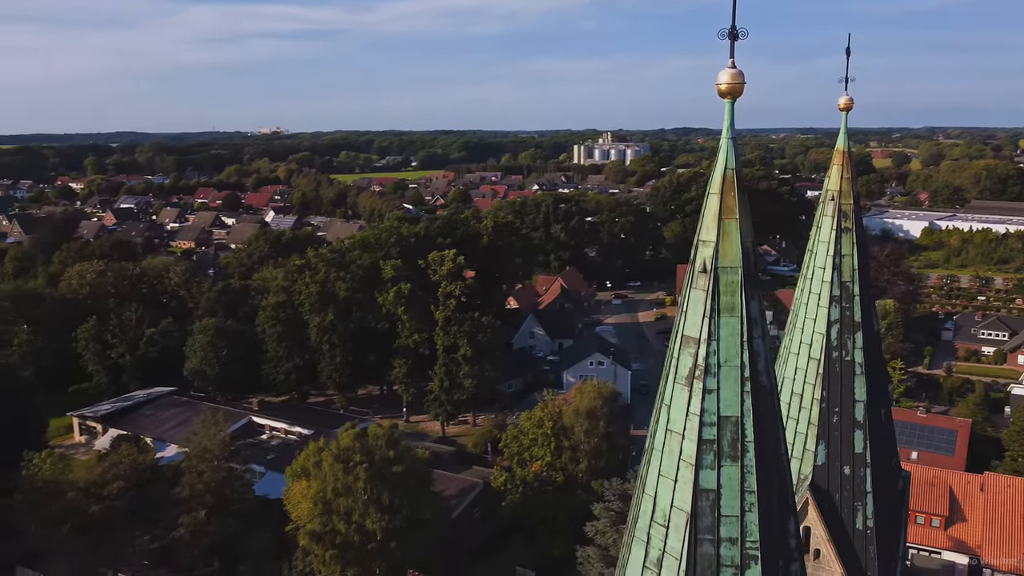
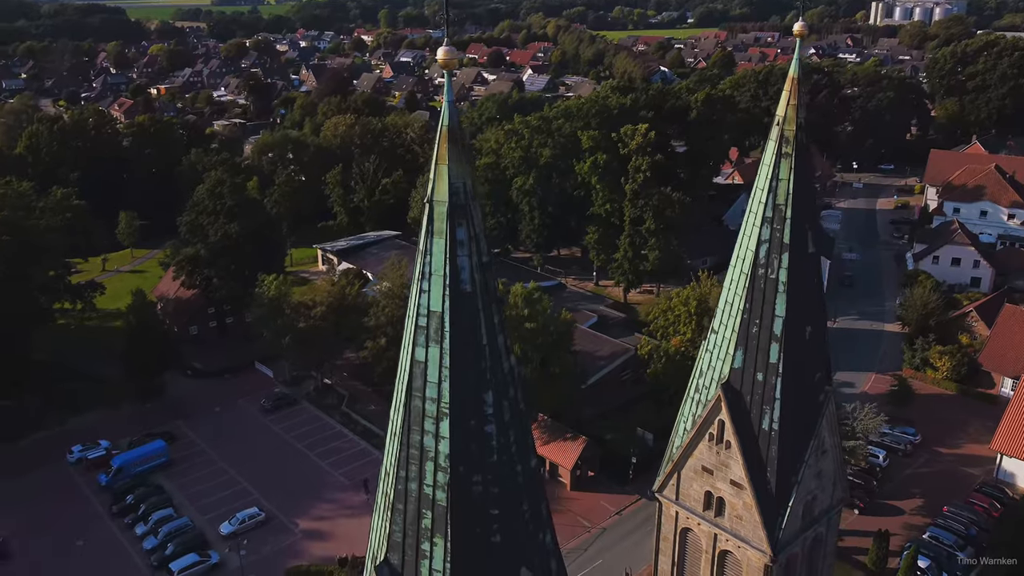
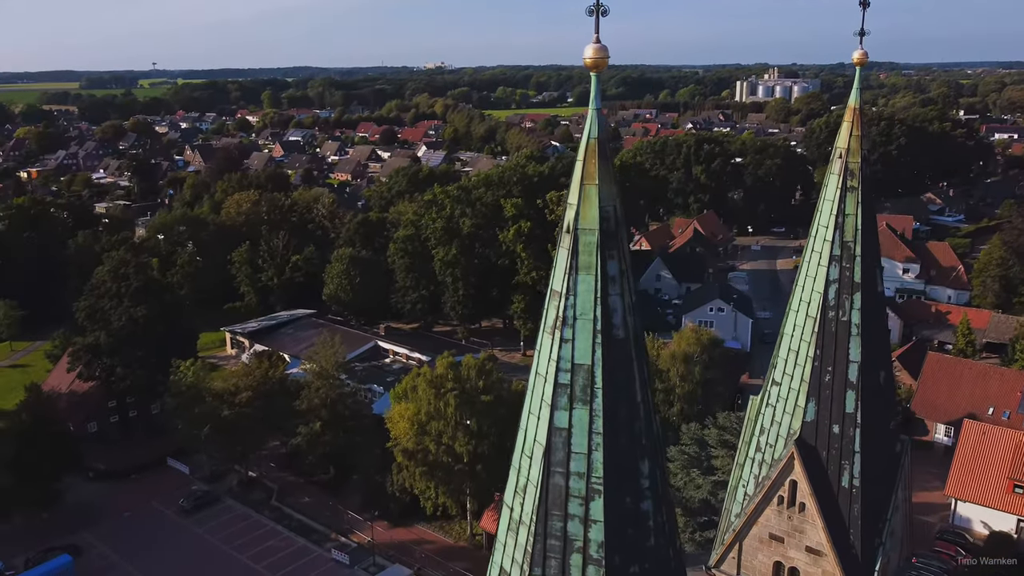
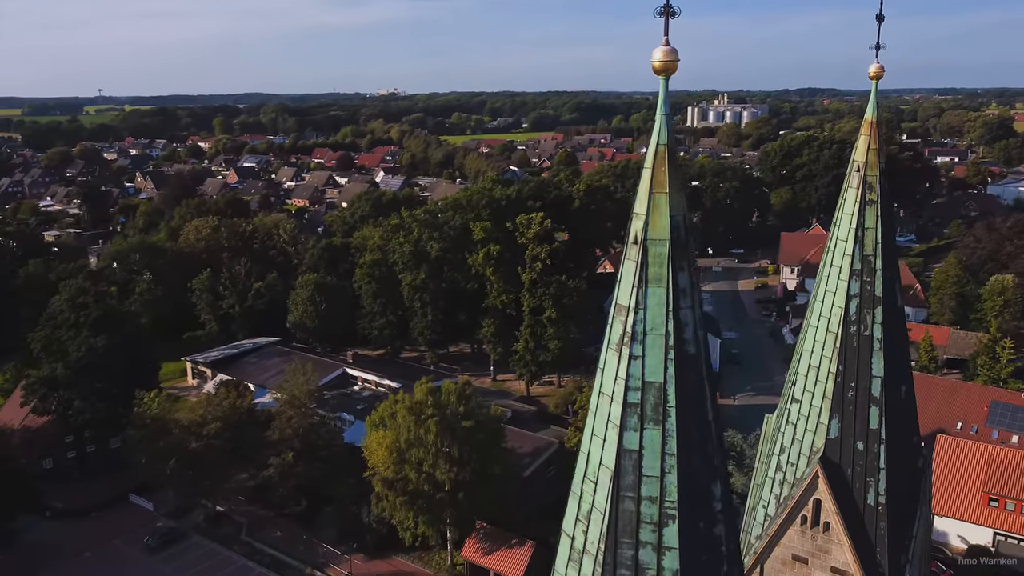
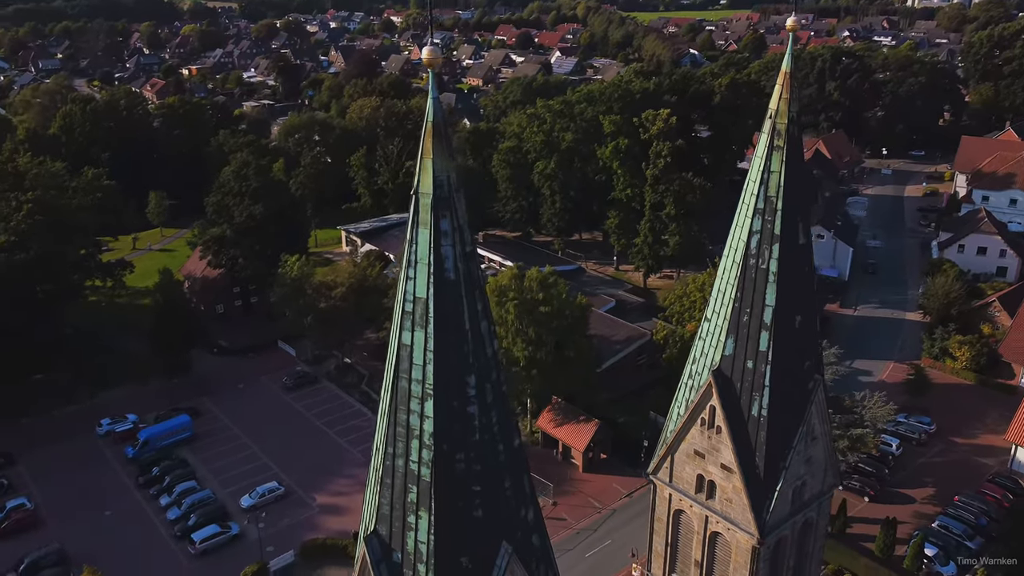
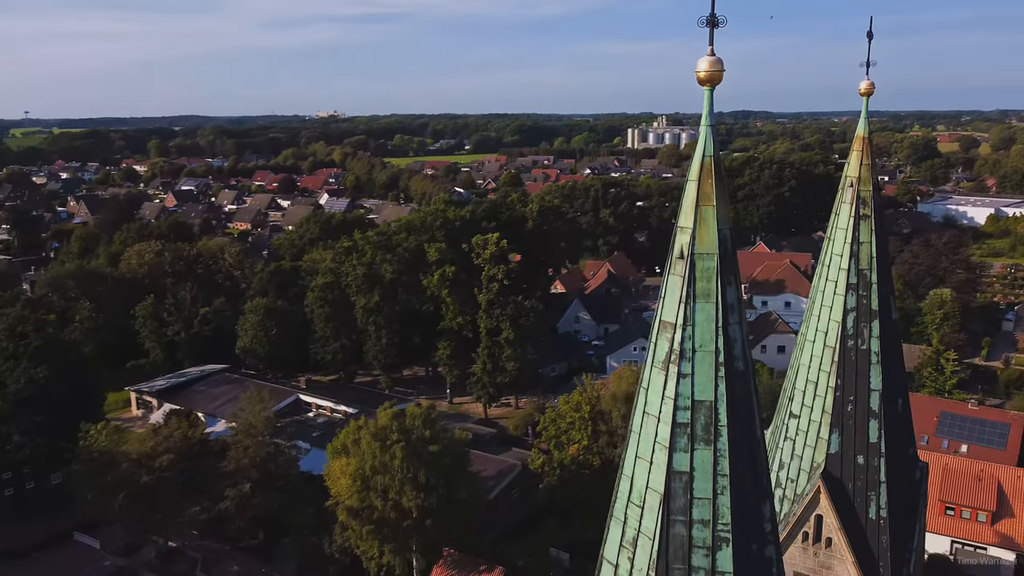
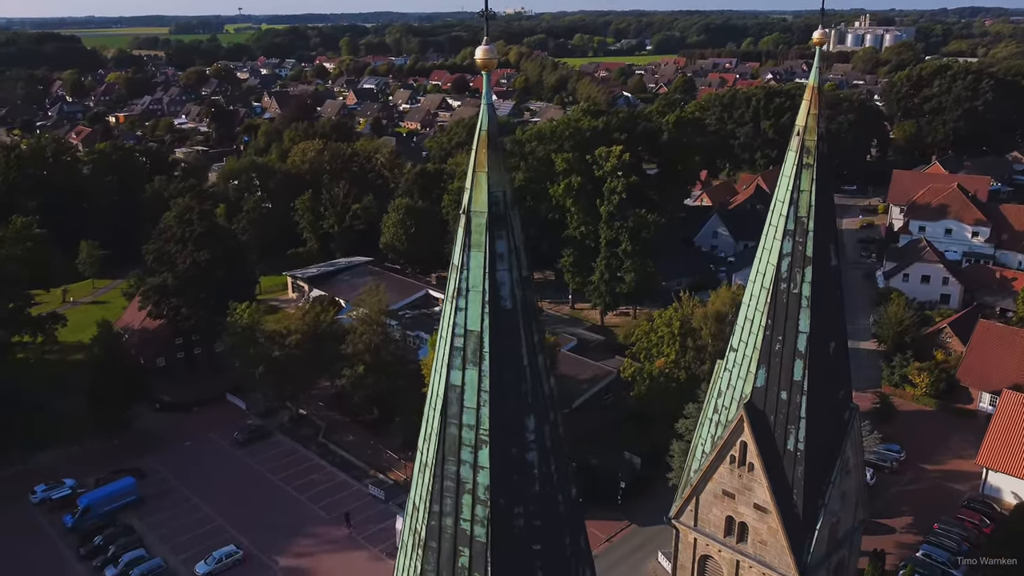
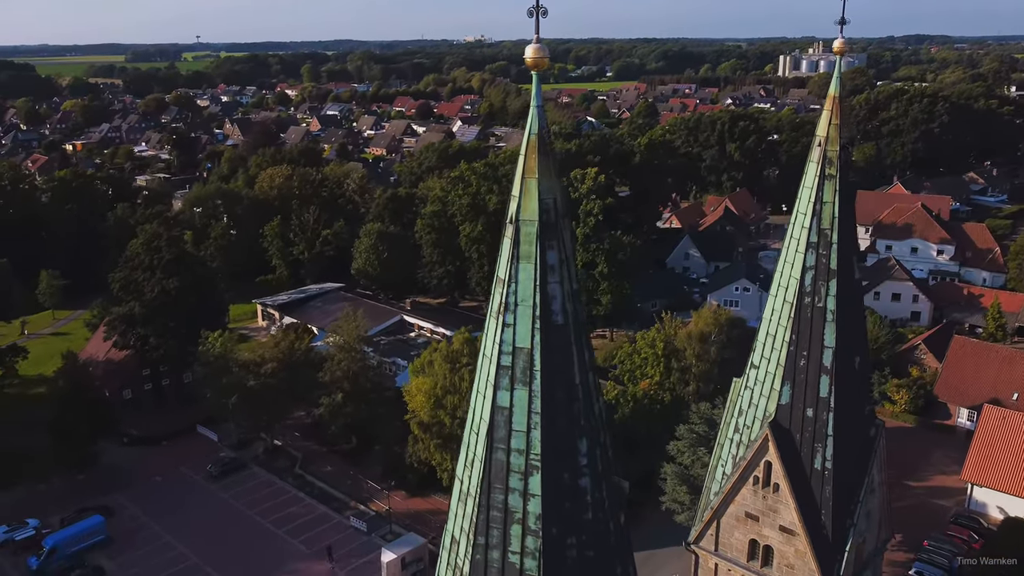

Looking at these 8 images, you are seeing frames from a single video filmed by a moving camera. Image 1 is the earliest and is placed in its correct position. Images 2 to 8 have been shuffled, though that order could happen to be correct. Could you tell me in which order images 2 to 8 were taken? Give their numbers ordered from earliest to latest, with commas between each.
6, 4, 3, 8, 7, 2, 5
